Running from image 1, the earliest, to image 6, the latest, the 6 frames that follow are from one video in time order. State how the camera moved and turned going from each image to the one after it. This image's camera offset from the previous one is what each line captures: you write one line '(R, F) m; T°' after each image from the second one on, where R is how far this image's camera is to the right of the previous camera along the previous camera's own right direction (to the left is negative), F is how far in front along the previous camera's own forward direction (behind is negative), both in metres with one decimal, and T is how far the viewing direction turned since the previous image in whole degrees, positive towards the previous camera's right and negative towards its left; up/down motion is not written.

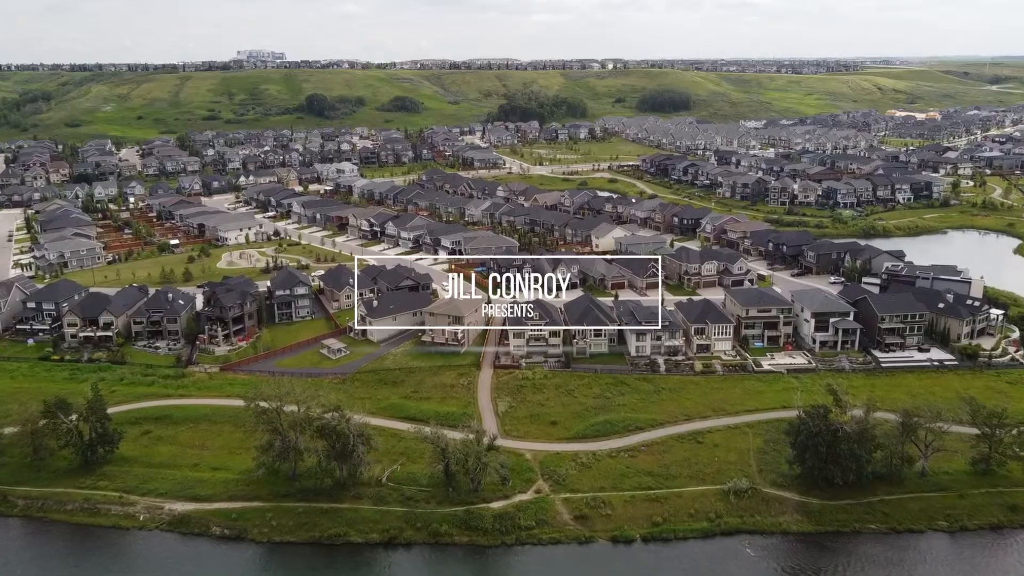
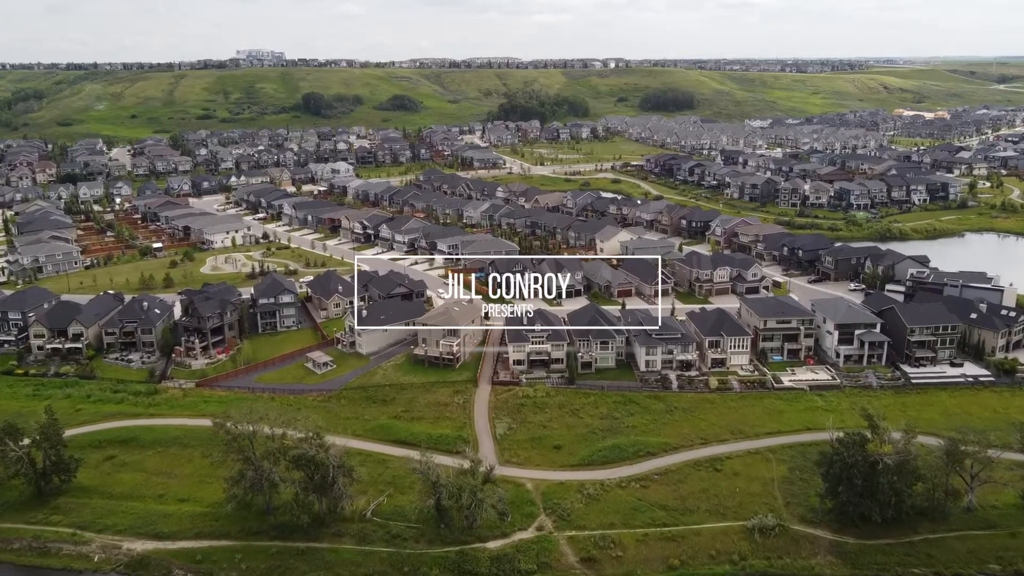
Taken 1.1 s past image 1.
(+0.1, +3.7) m; 0°
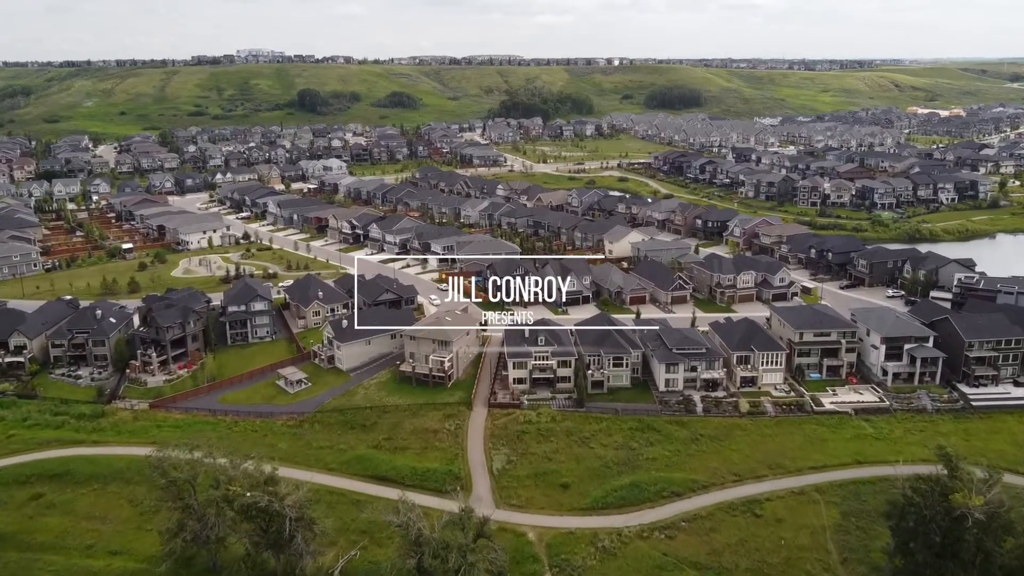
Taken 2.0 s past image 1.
(+0.1, +5.9) m; 0°
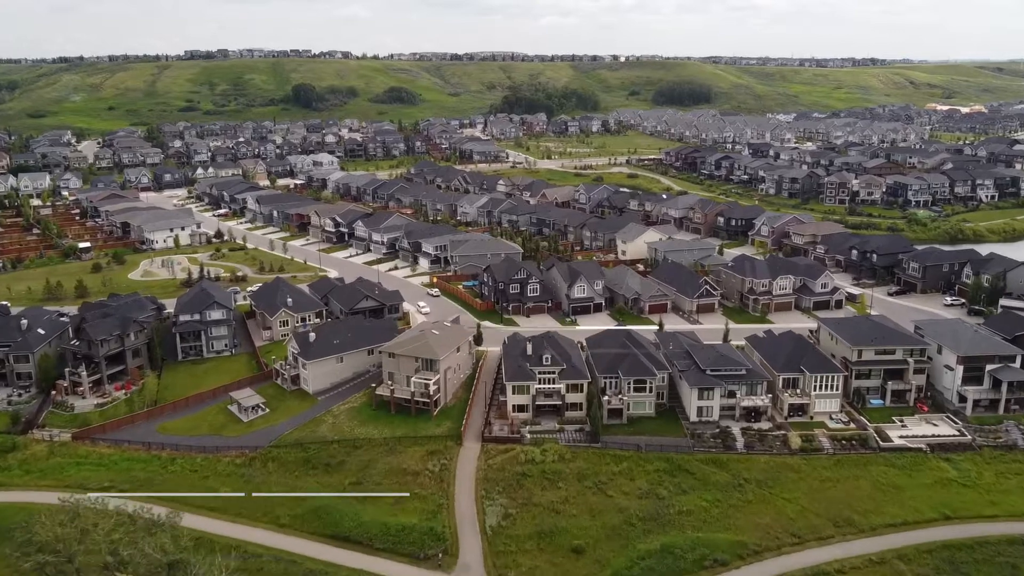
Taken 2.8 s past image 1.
(+0.1, +7.0) m; 0°
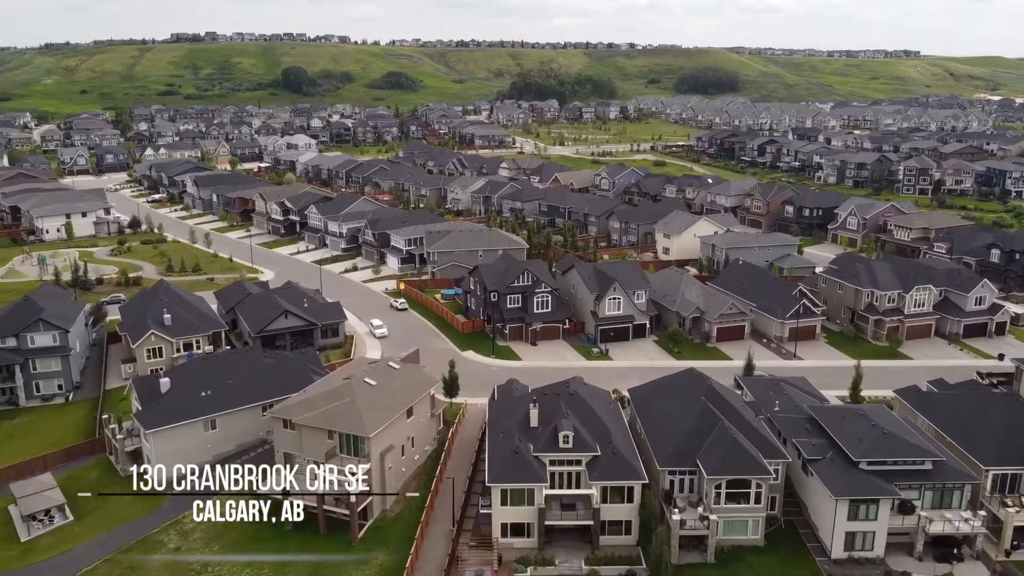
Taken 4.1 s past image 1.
(+0.4, +15.2) m; -1°
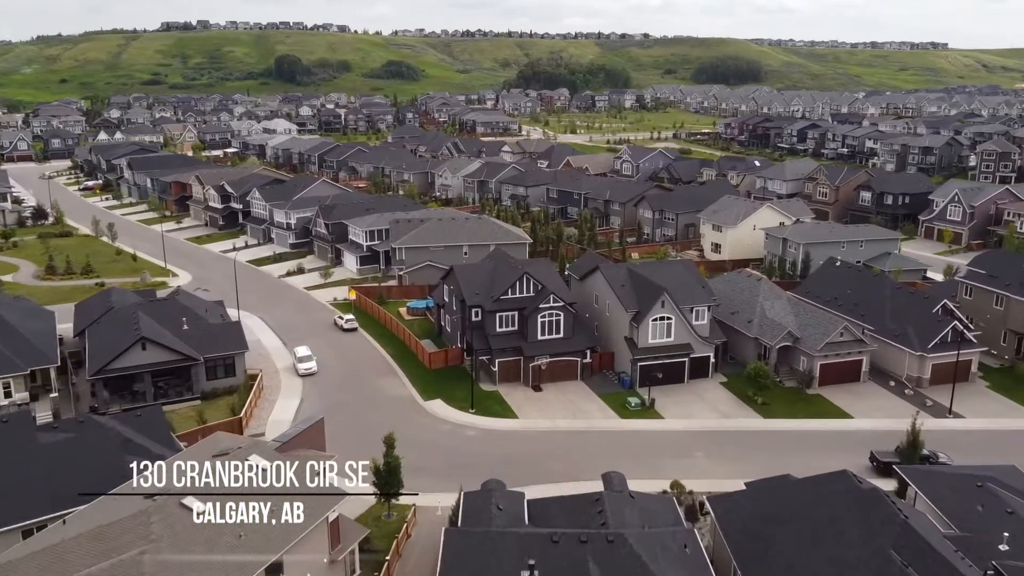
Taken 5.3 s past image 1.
(+0.4, +10.4) m; -1°
